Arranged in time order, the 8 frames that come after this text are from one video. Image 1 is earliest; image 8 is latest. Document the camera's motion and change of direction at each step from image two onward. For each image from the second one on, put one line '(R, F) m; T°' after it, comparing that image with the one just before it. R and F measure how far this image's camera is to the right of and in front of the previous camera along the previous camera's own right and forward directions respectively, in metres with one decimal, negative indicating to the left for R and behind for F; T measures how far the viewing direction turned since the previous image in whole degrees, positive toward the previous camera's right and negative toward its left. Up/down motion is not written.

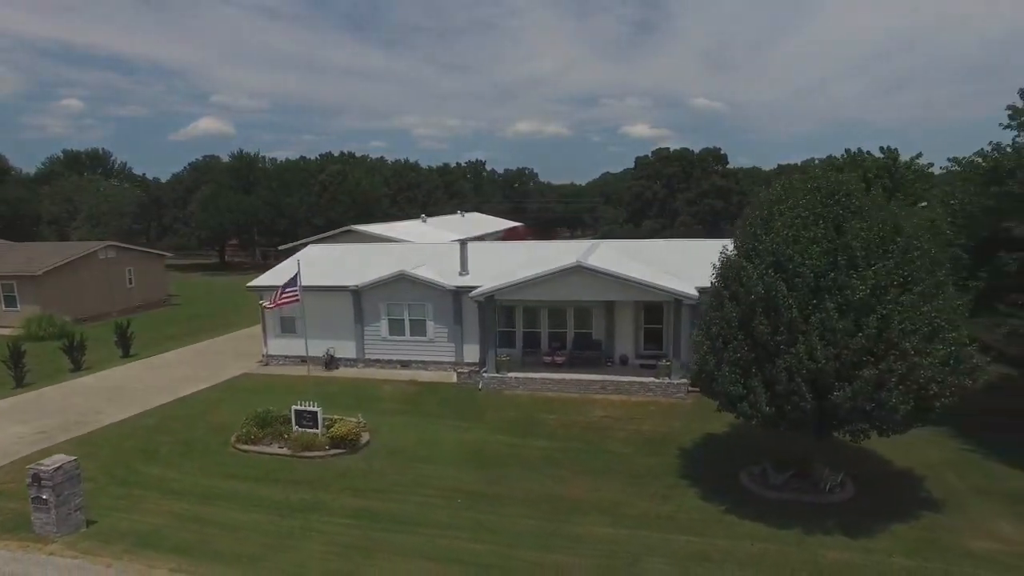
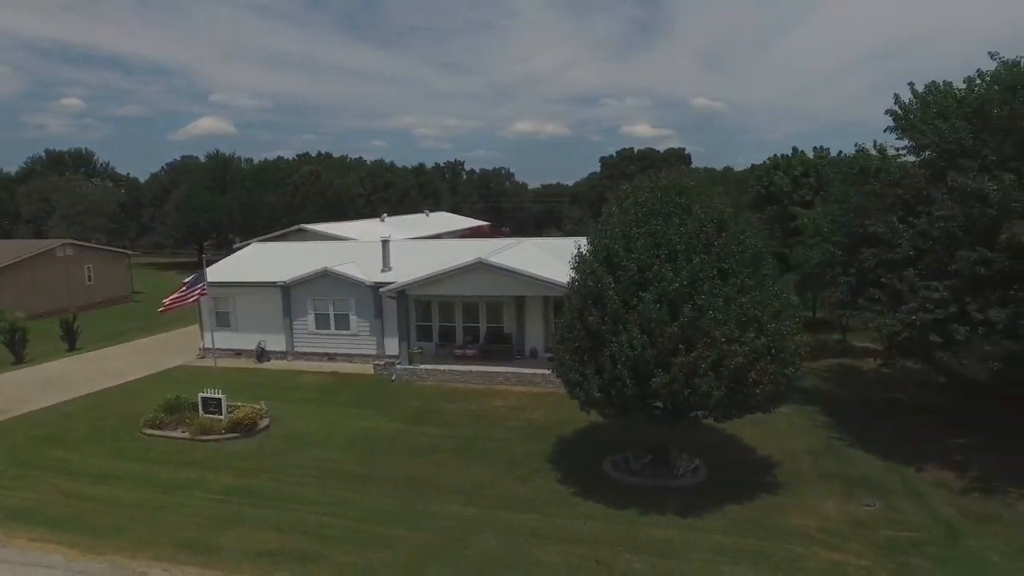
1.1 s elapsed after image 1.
(+3.4, -0.9) m; 0°
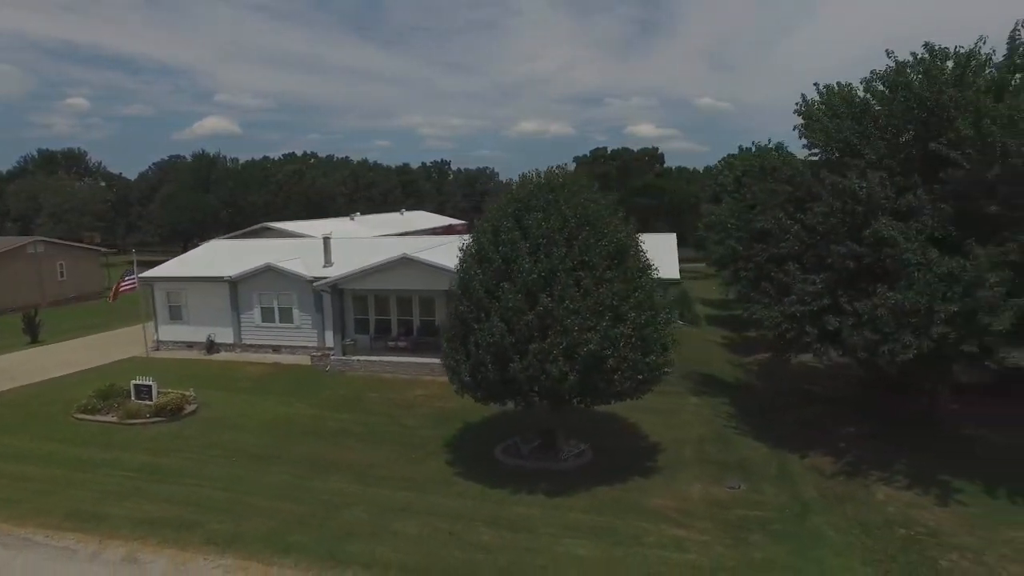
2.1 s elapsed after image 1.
(+3.0, -0.8) m; -1°
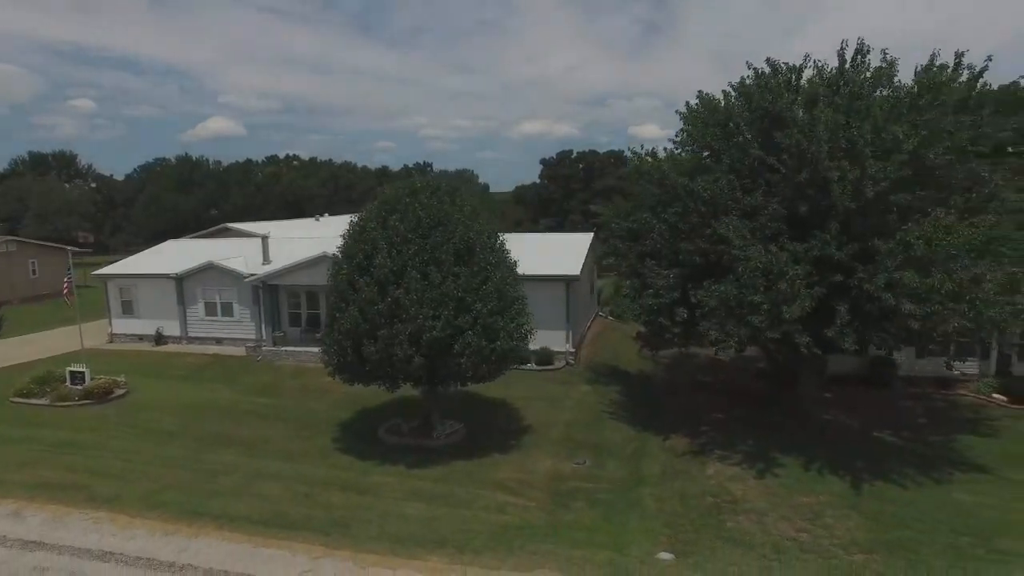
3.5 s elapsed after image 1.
(+3.7, -1.5) m; -1°
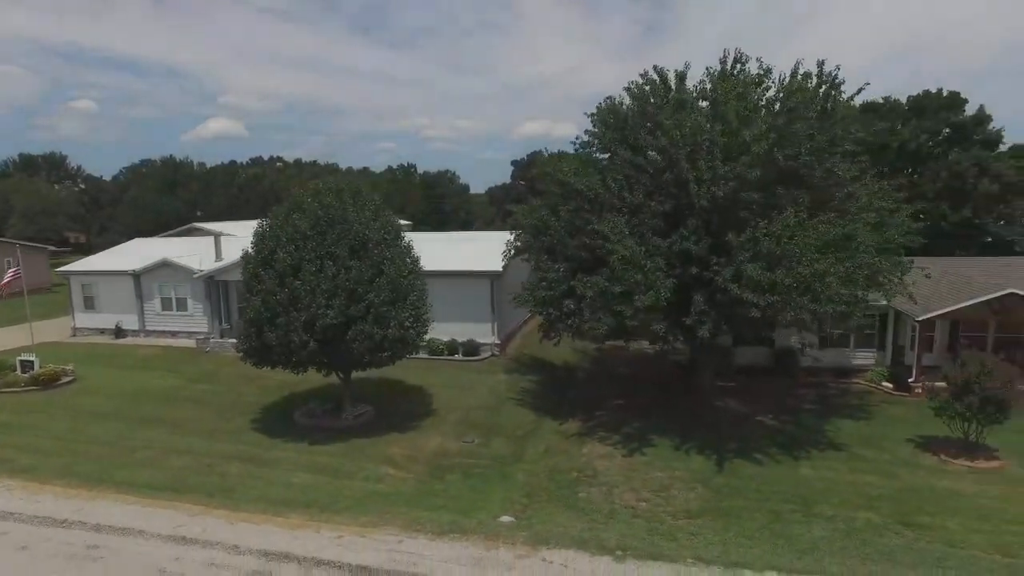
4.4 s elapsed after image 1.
(+3.2, -1.3) m; 0°
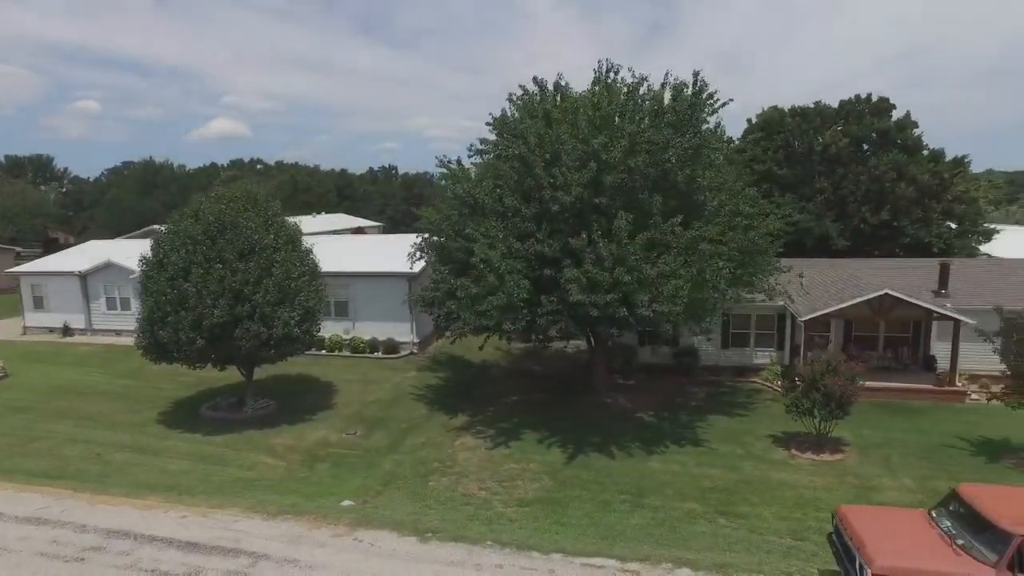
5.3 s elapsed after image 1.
(+3.9, -0.9) m; -1°
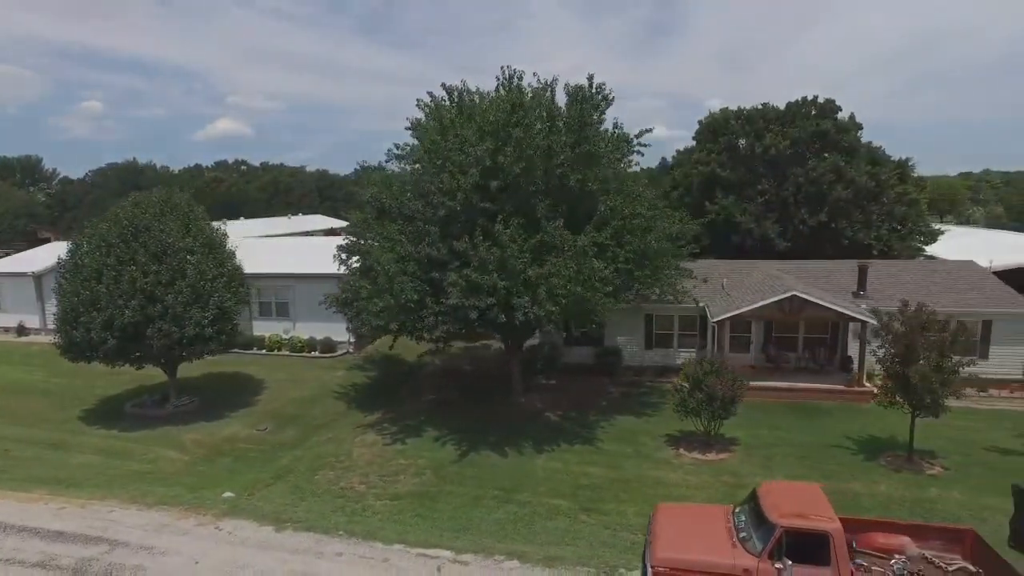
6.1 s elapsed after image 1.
(+3.2, -0.4) m; -1°
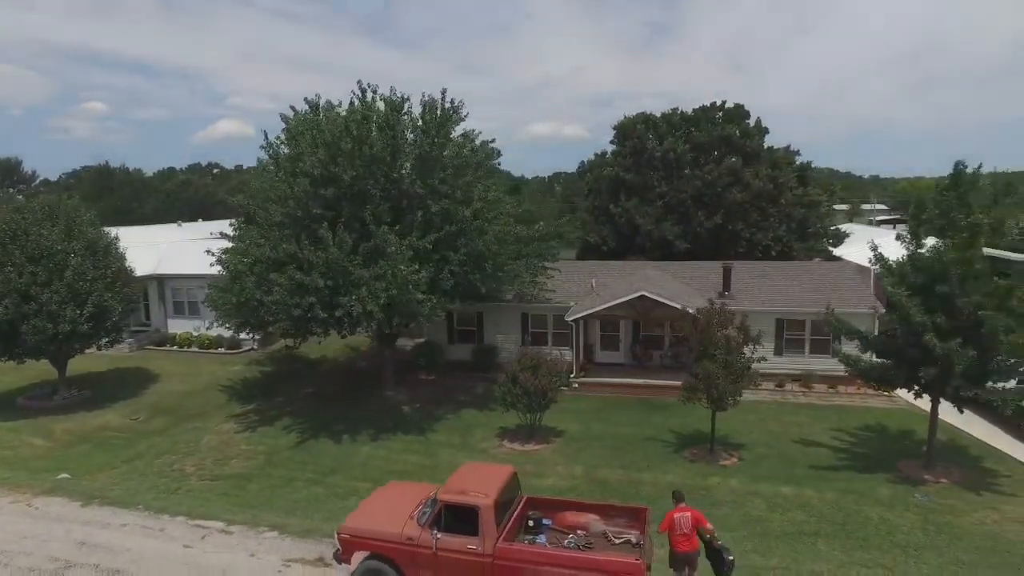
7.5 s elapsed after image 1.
(+5.2, -1.0) m; -1°
